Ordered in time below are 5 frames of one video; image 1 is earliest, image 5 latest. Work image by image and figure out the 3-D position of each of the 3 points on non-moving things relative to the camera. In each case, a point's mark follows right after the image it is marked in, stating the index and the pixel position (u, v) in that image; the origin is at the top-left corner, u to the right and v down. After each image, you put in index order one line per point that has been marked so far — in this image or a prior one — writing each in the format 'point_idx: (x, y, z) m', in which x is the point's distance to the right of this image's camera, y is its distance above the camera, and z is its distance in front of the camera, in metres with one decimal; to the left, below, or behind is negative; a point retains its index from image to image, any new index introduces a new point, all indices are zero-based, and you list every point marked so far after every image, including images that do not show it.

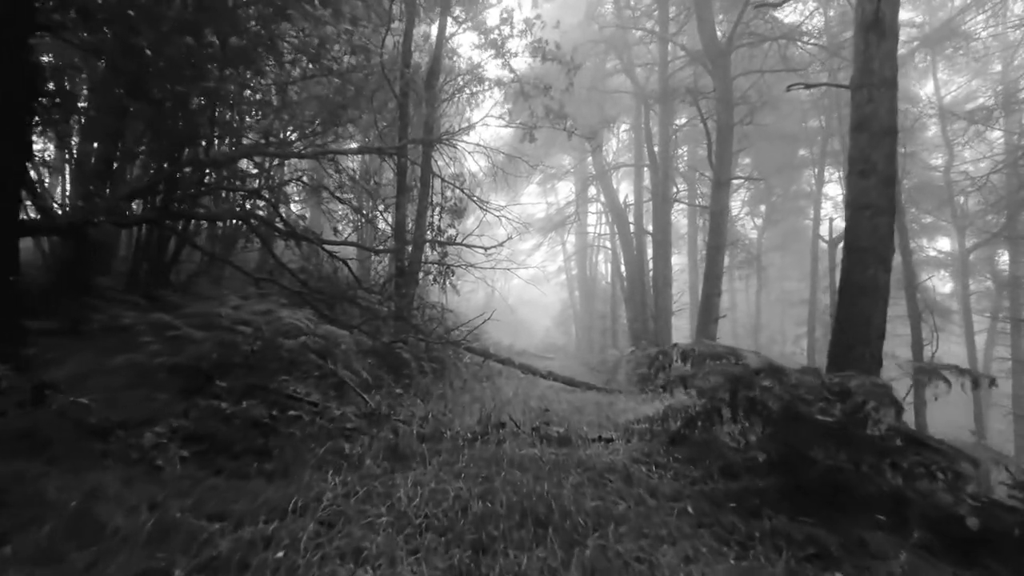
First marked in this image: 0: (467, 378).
0: (-0.5, -1.0, +8.8) m
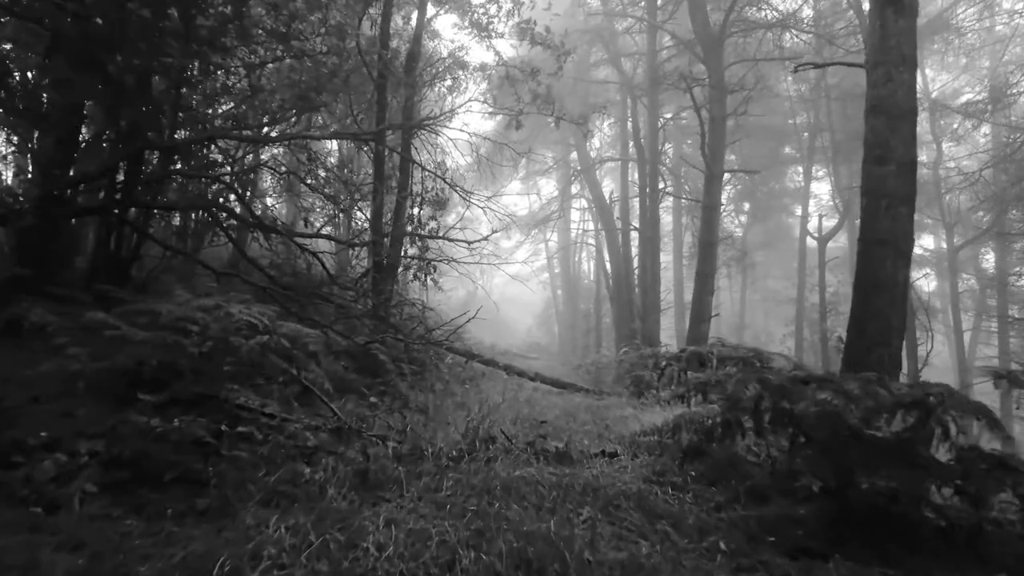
0: (-0.7, -1.0, +8.3) m
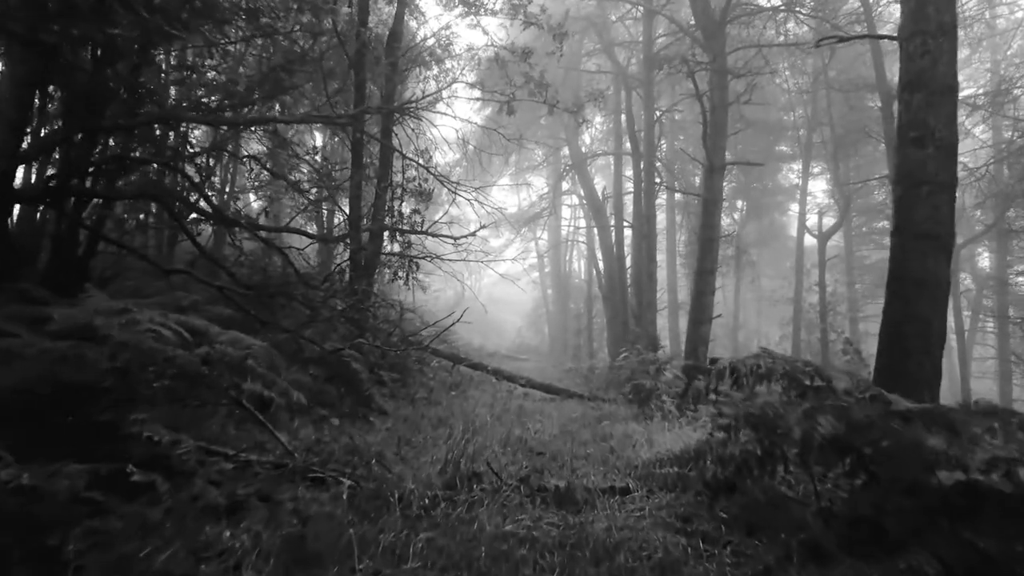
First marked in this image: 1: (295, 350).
0: (-0.8, -1.0, +7.7) m
1: (-1.4, -0.4, +5.2) m
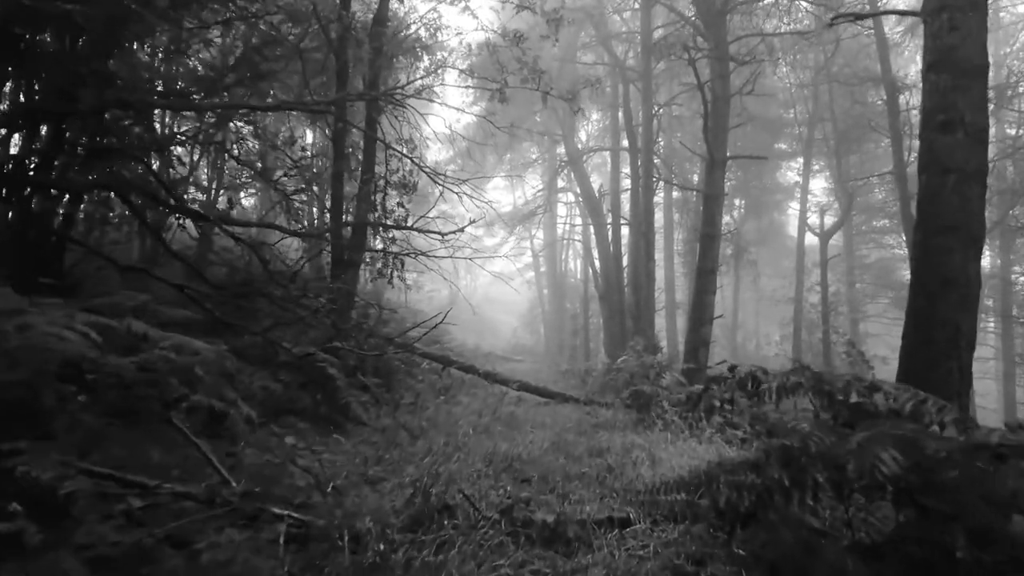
0: (-0.9, -1.0, +7.3) m
1: (-1.5, -0.4, +4.8) m
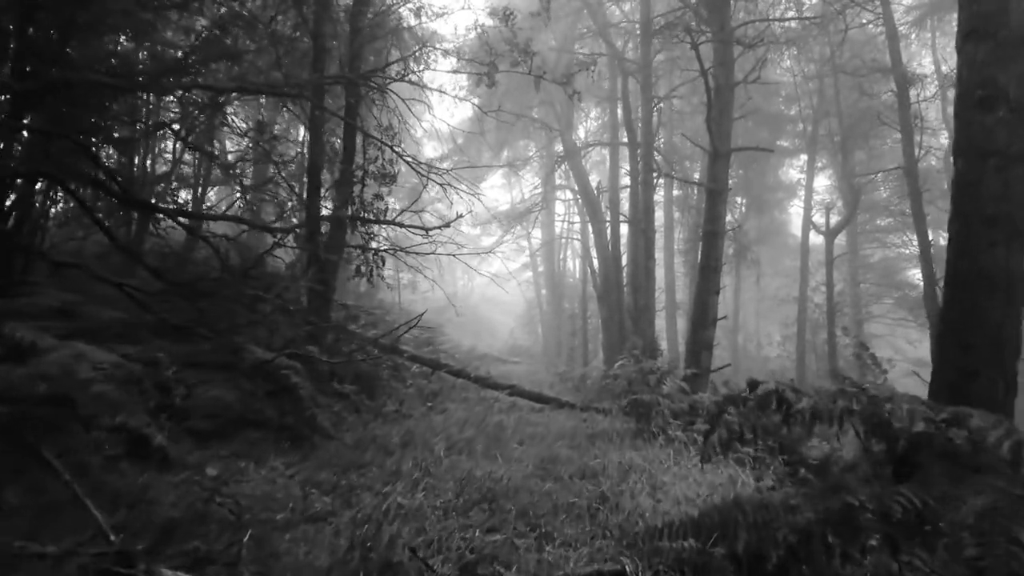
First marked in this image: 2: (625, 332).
0: (-0.9, -1.0, +6.8) m
1: (-1.6, -0.4, +4.3) m
2: (+2.0, -0.8, +13.6) m
